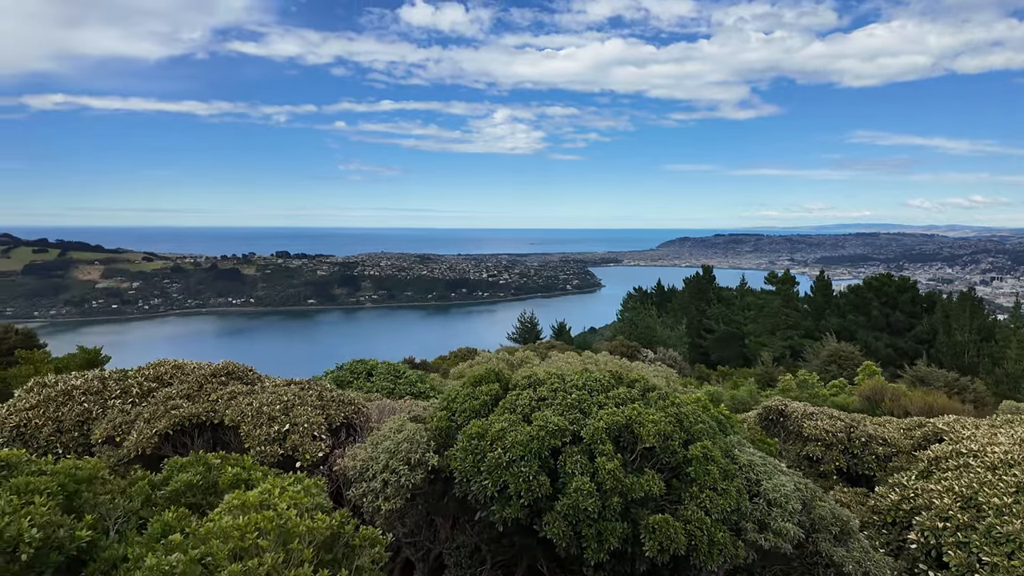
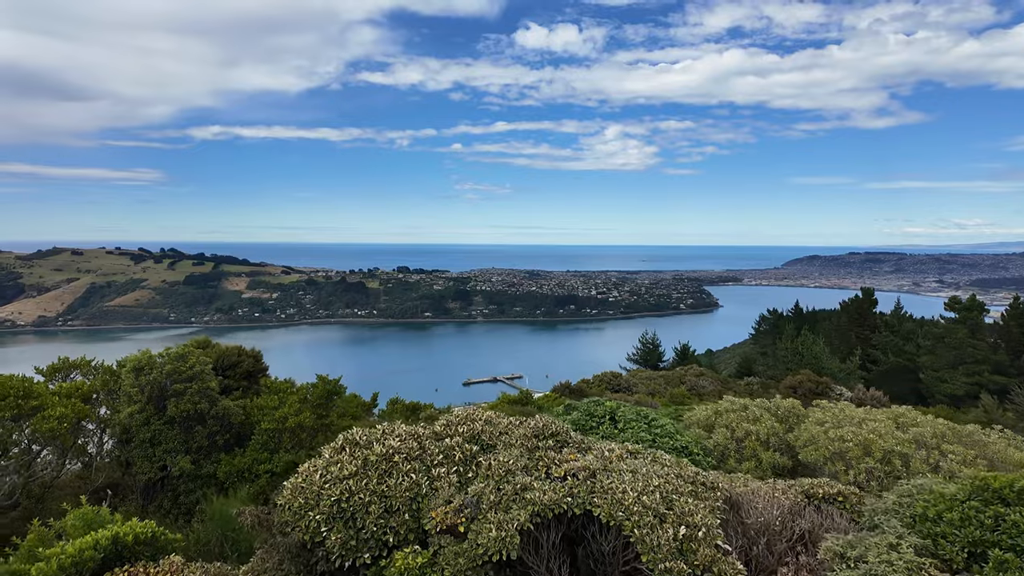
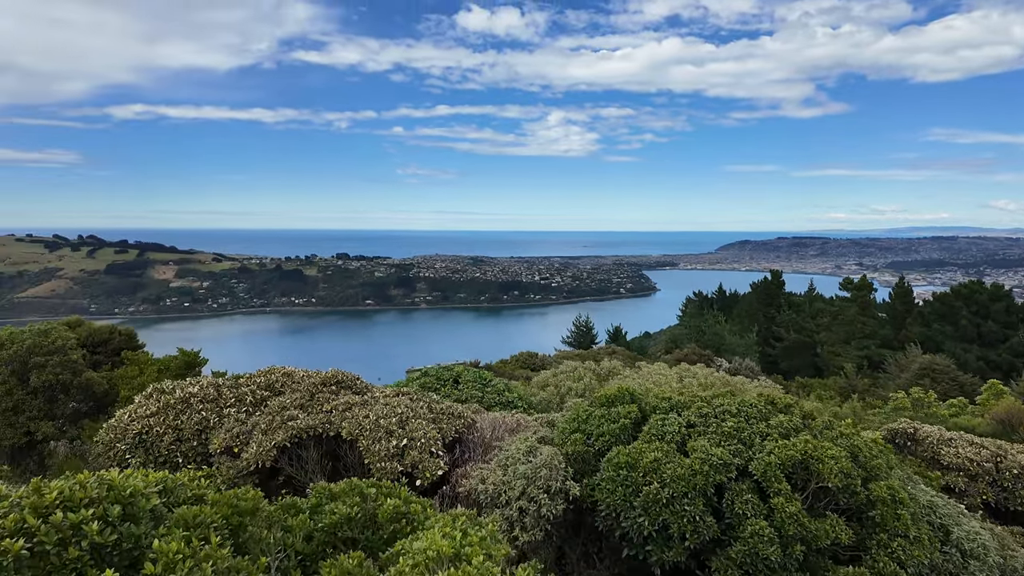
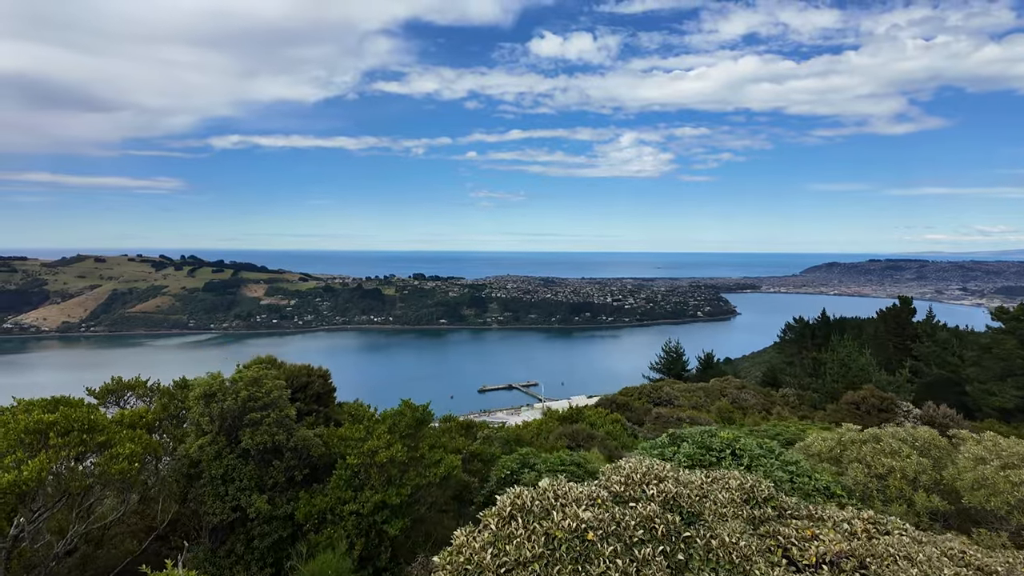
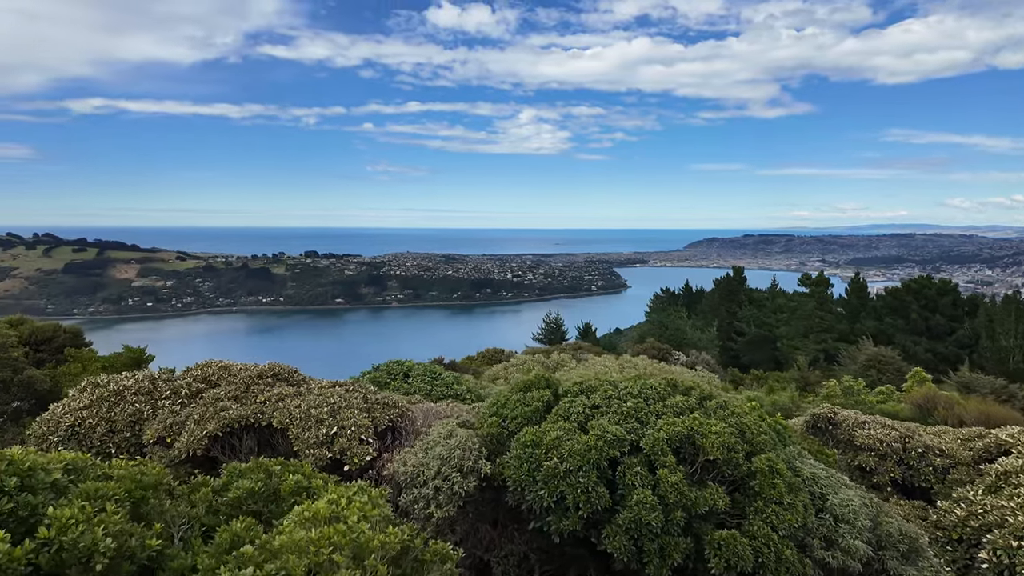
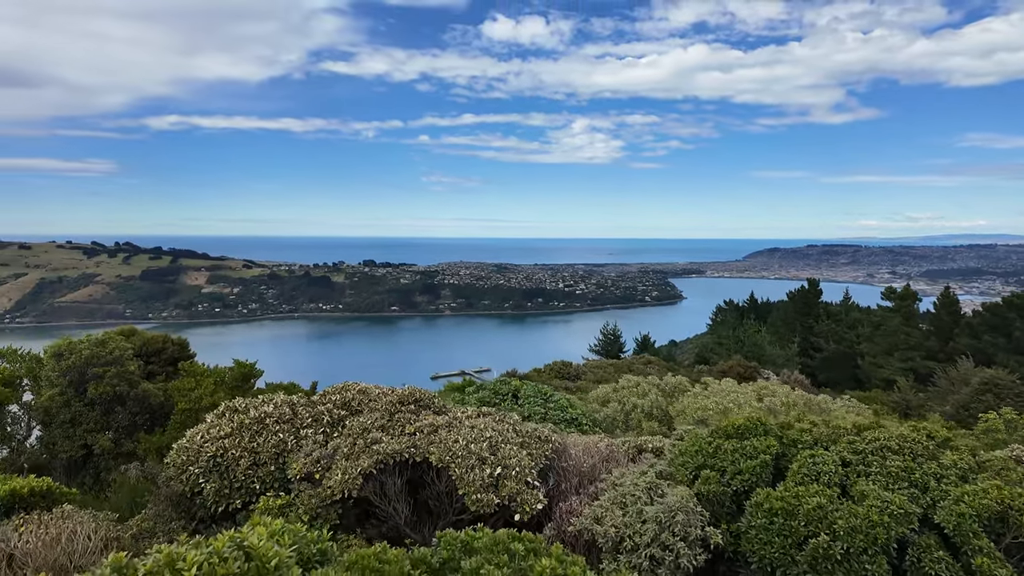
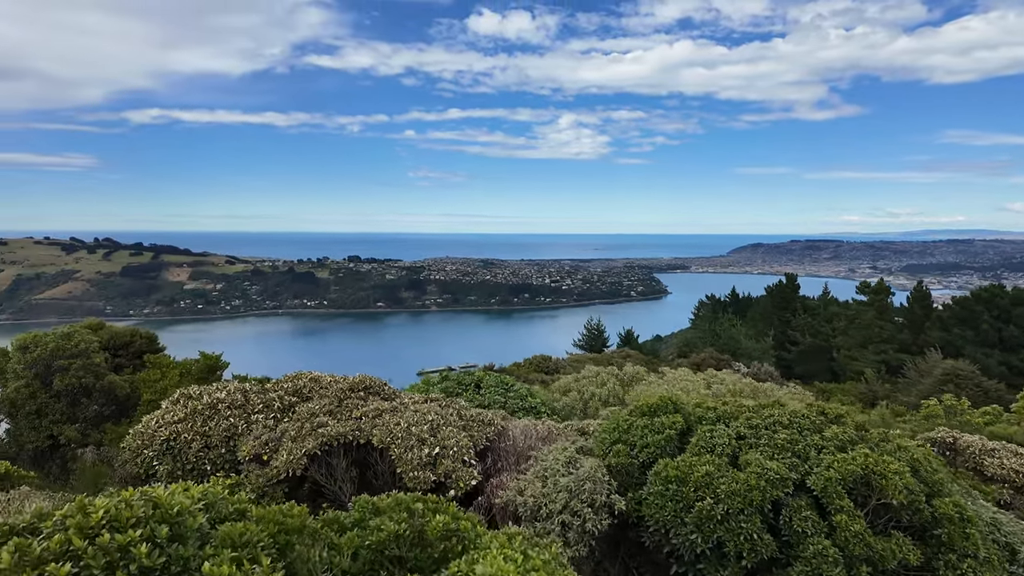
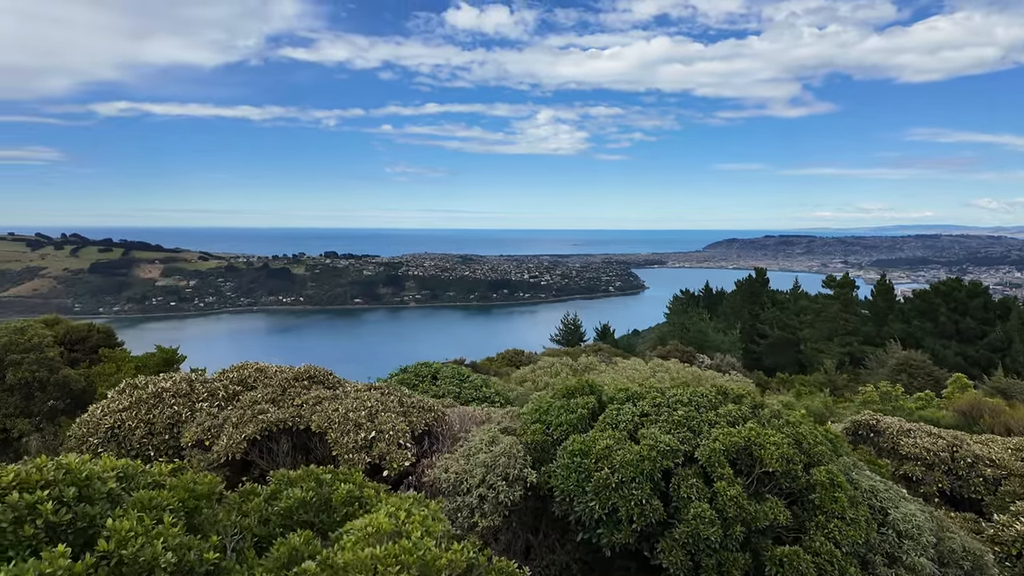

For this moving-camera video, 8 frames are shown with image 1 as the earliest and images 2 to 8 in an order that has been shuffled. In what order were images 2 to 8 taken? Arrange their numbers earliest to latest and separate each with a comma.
5, 8, 3, 7, 6, 2, 4
